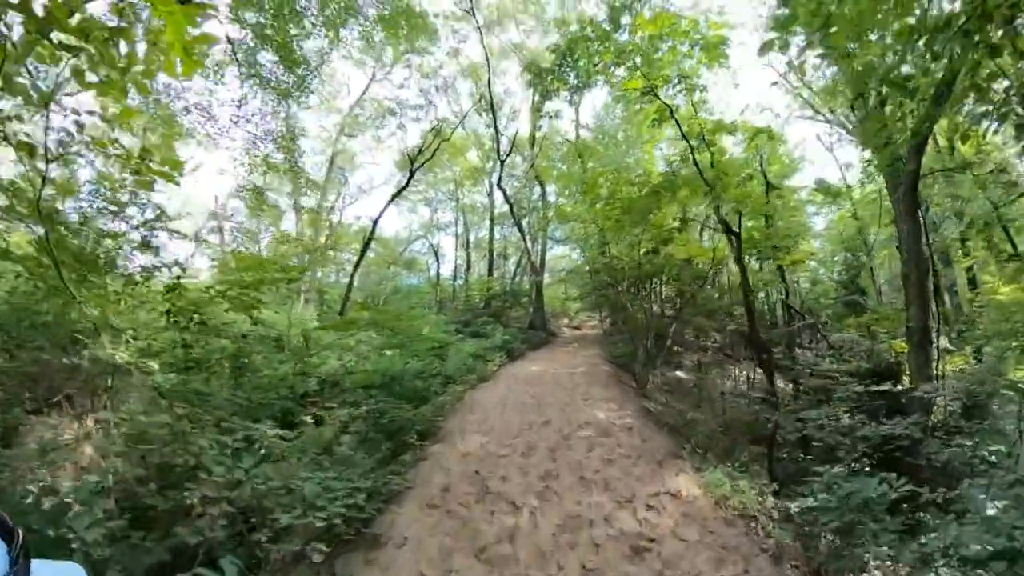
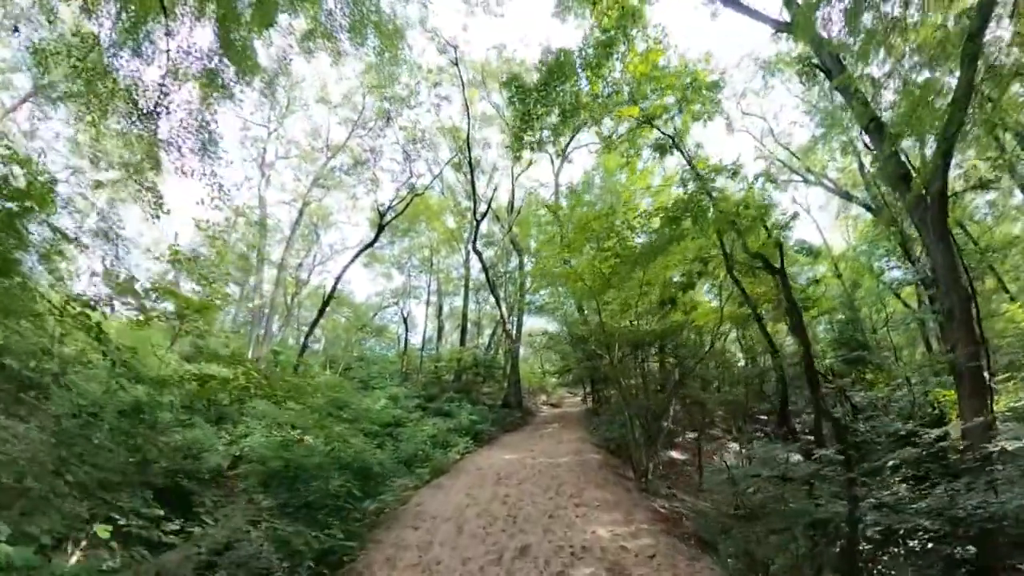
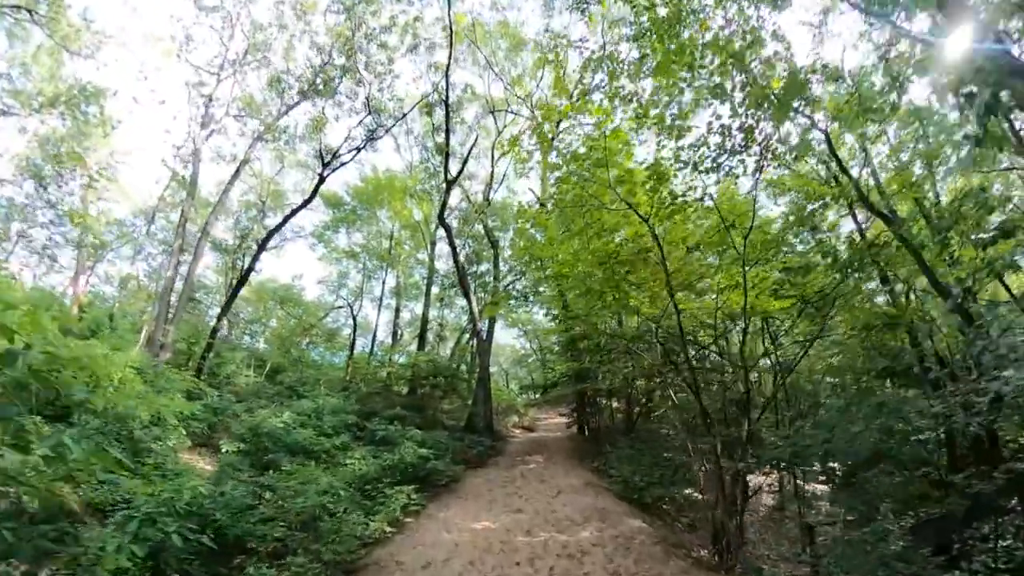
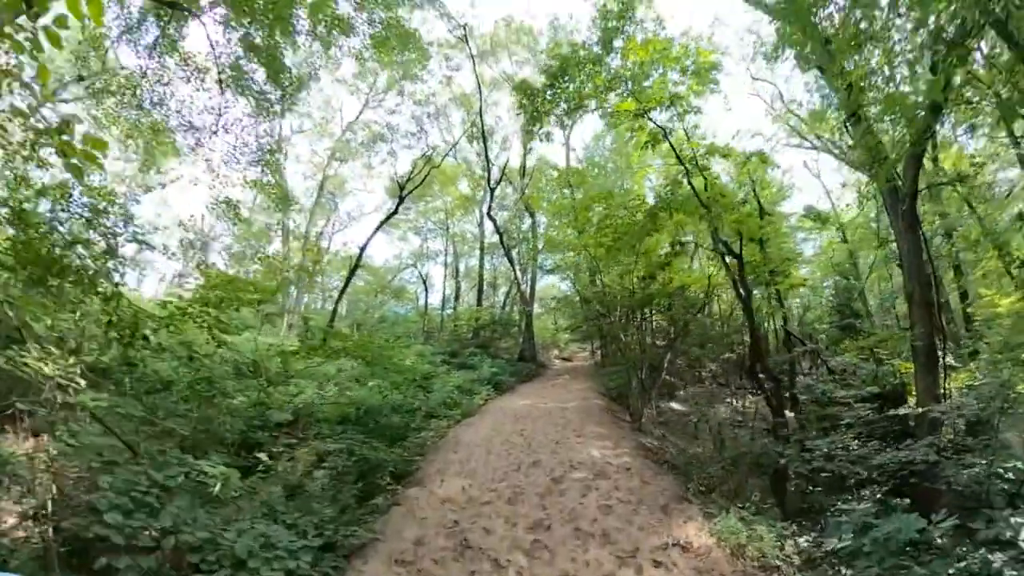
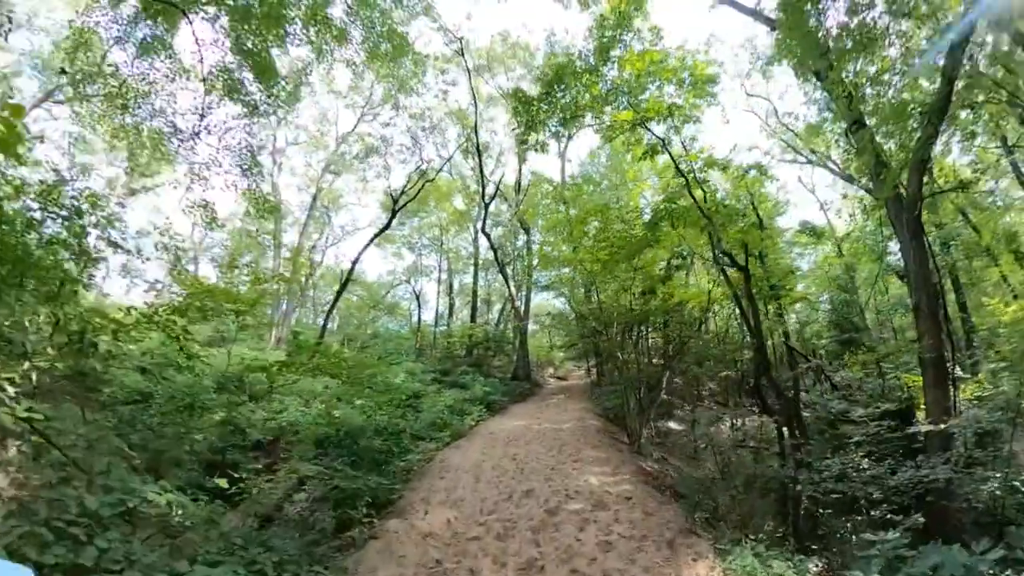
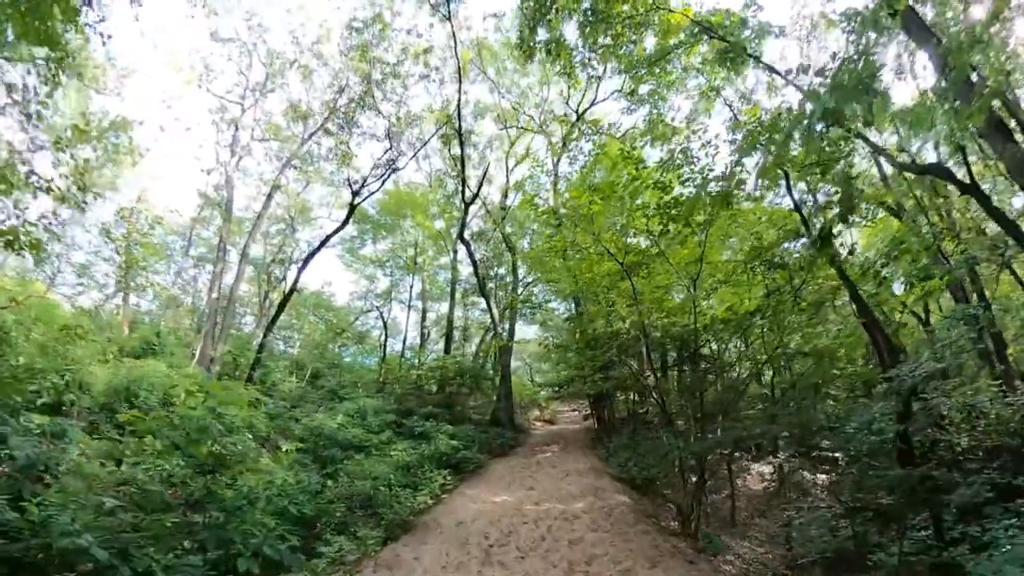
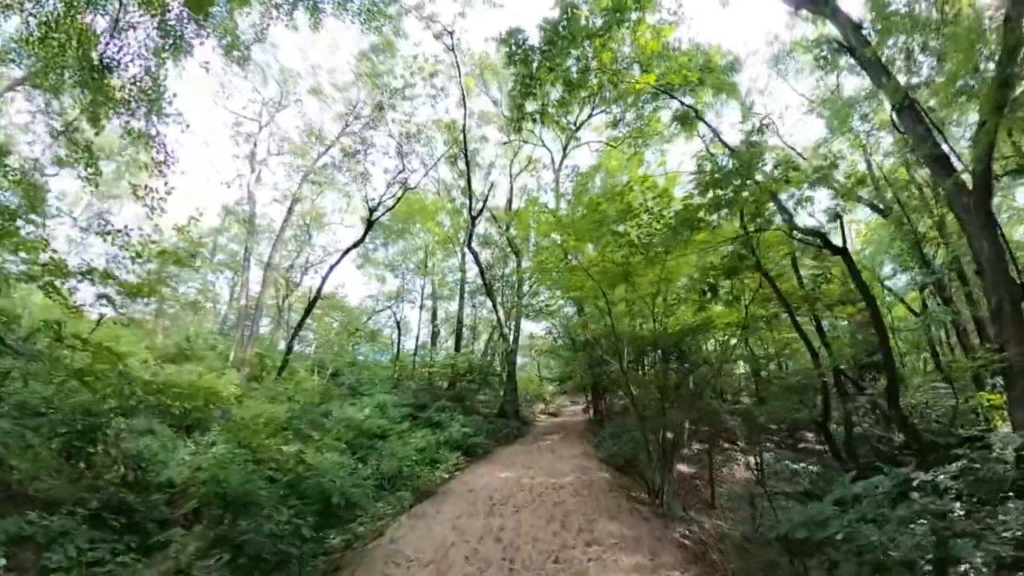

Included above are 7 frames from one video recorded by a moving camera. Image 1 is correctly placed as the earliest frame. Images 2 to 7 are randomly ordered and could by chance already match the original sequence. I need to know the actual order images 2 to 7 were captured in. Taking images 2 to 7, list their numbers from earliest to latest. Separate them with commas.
4, 5, 2, 7, 6, 3
